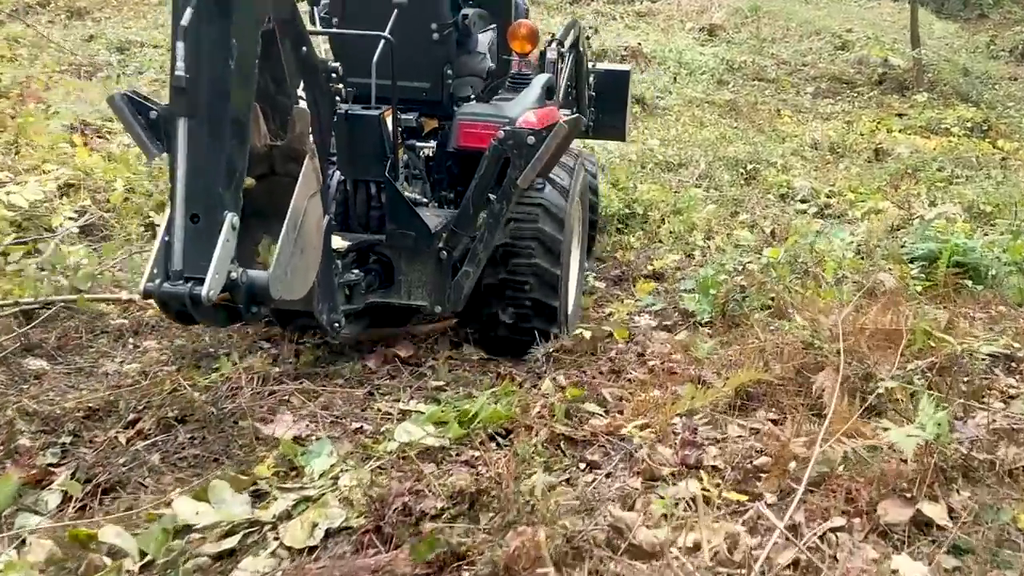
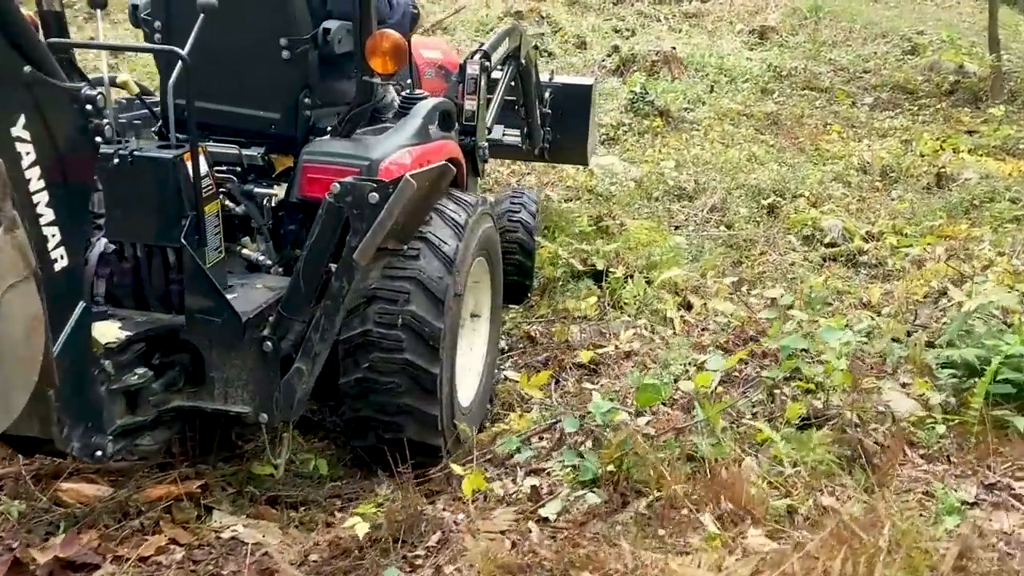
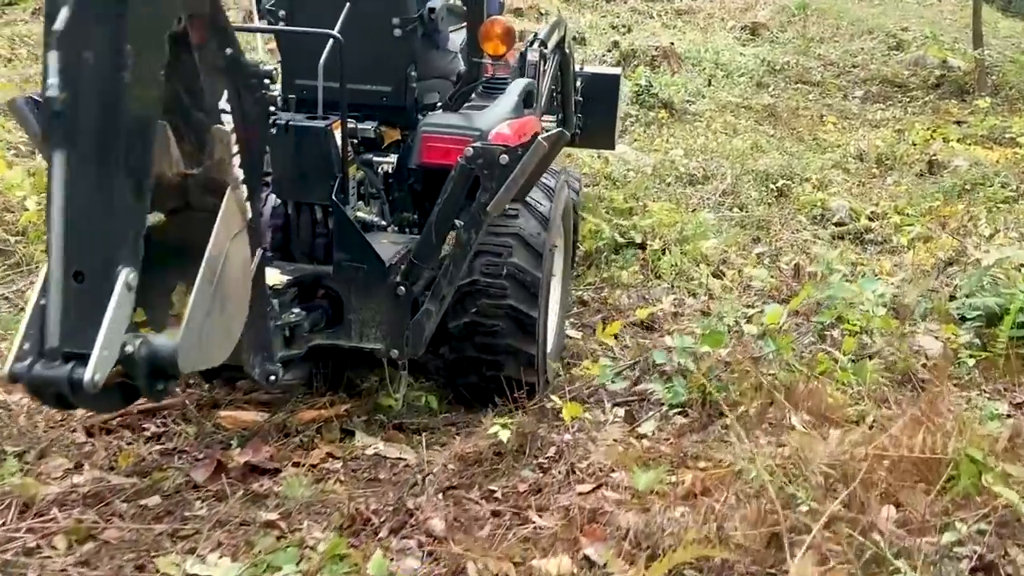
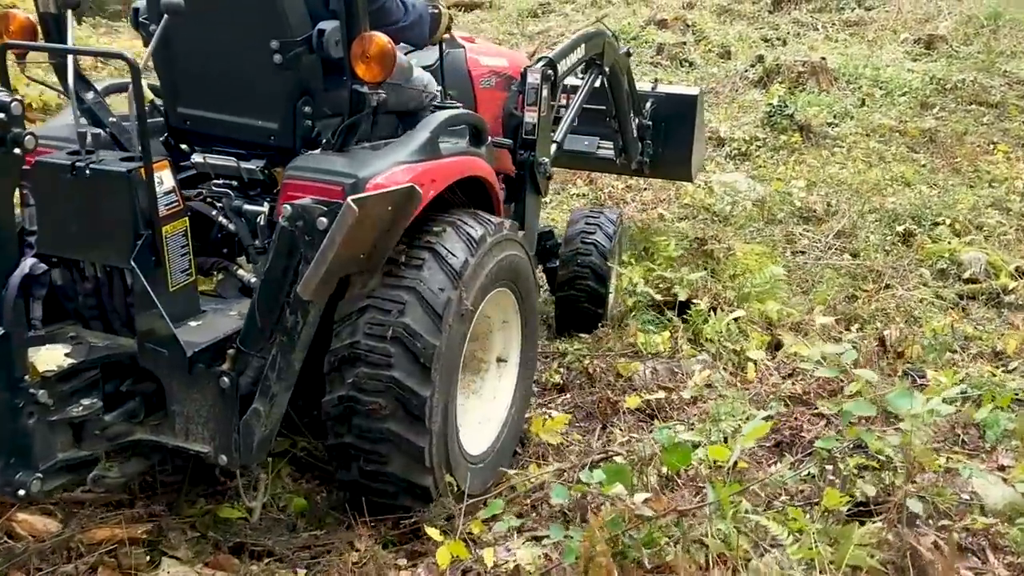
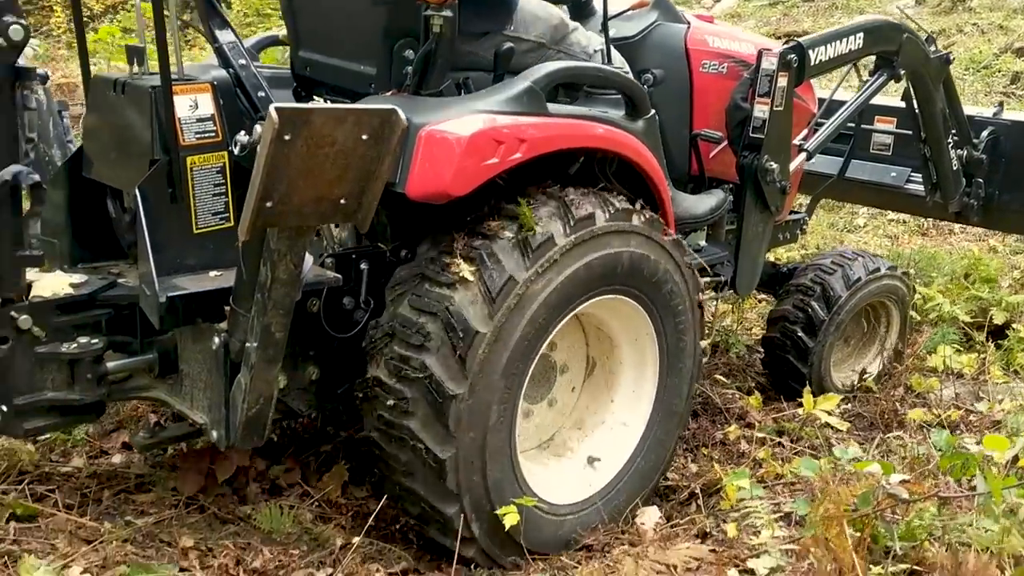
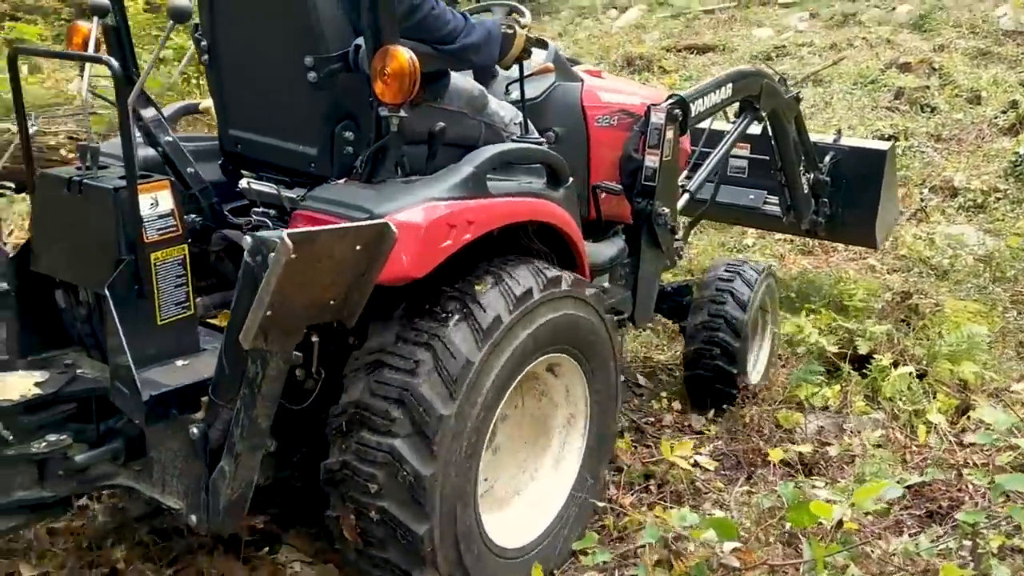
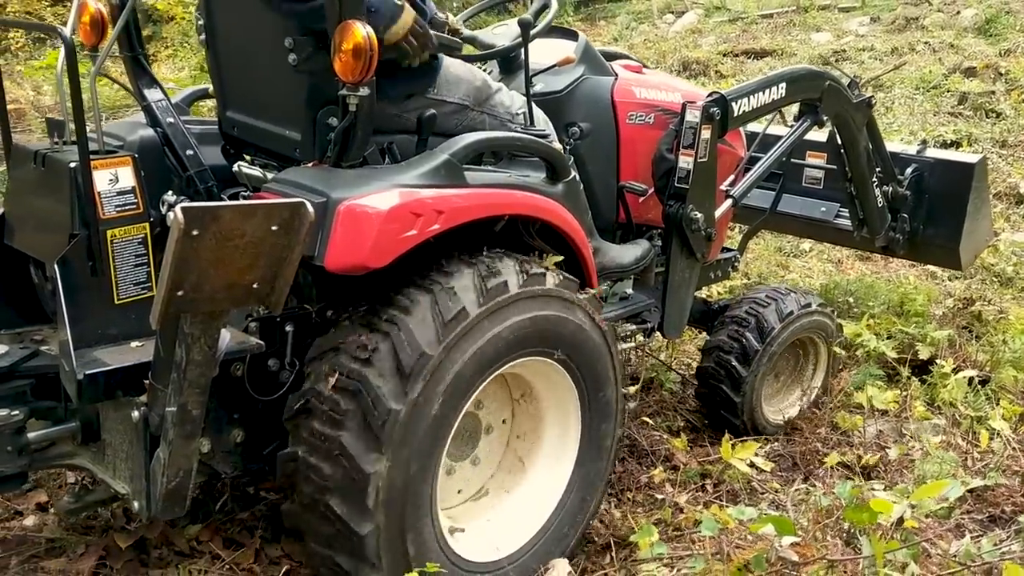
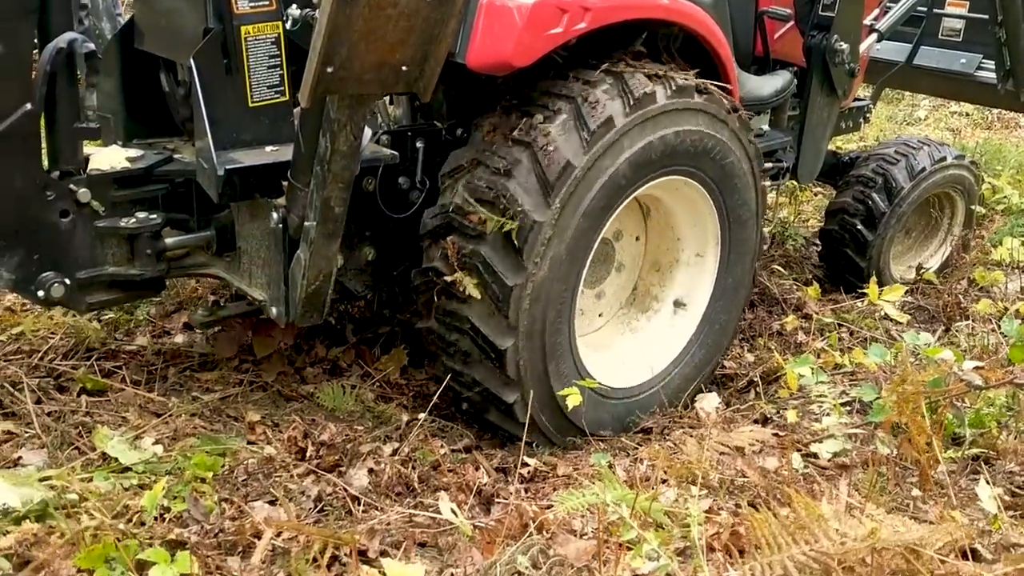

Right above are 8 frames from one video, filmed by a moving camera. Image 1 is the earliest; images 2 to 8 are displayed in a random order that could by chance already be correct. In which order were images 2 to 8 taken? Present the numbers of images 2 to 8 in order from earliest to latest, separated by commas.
3, 2, 4, 6, 7, 5, 8
